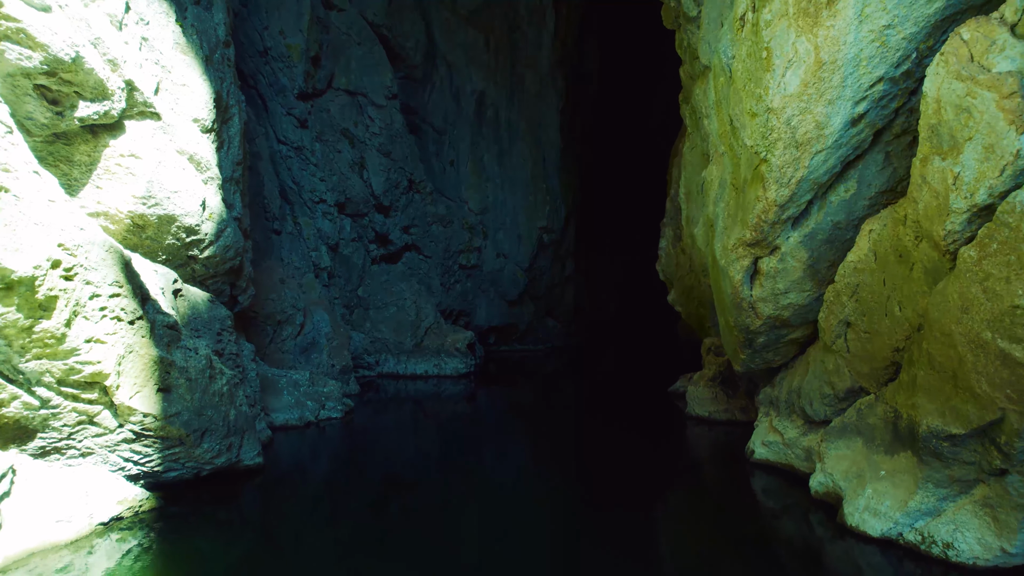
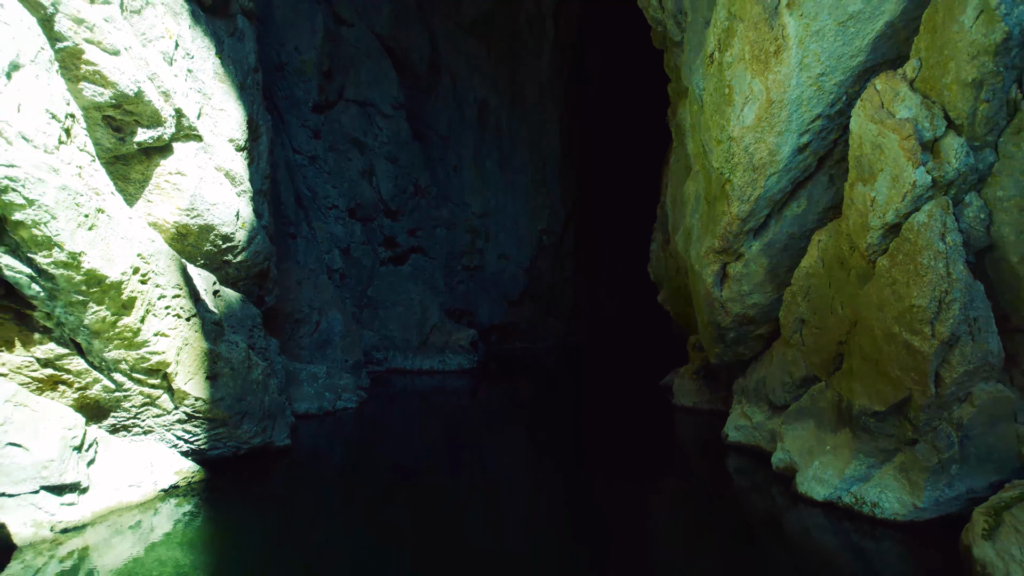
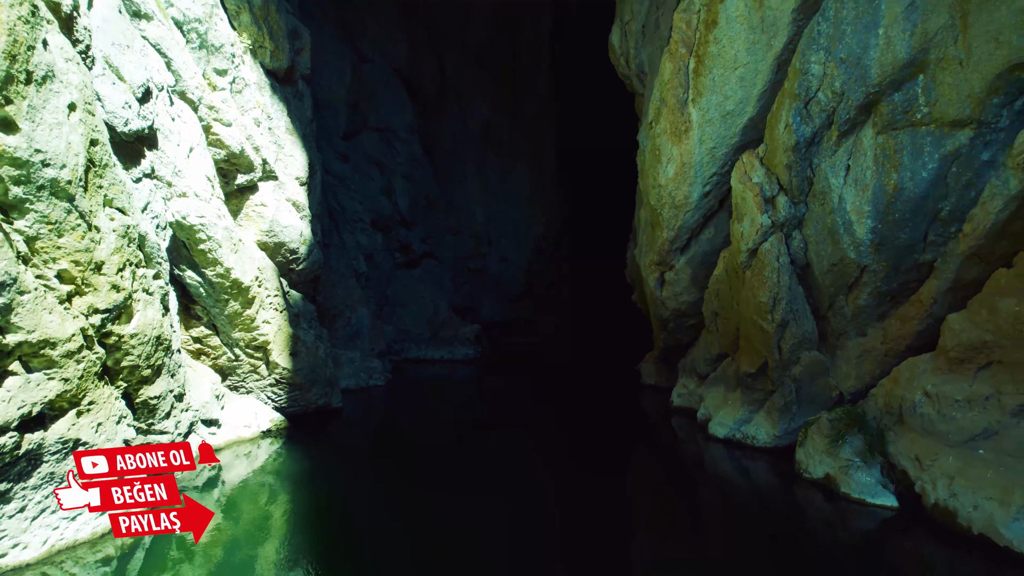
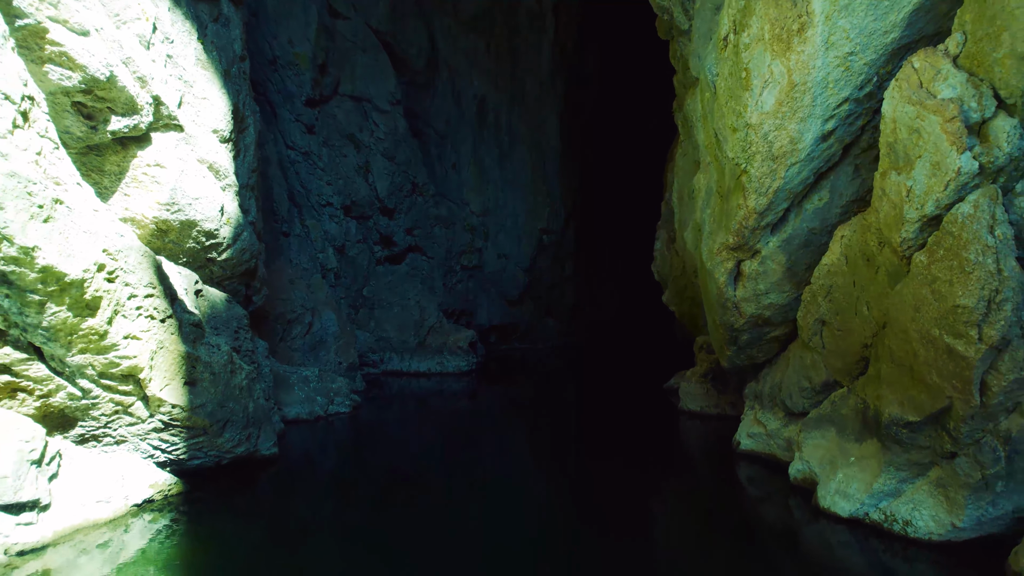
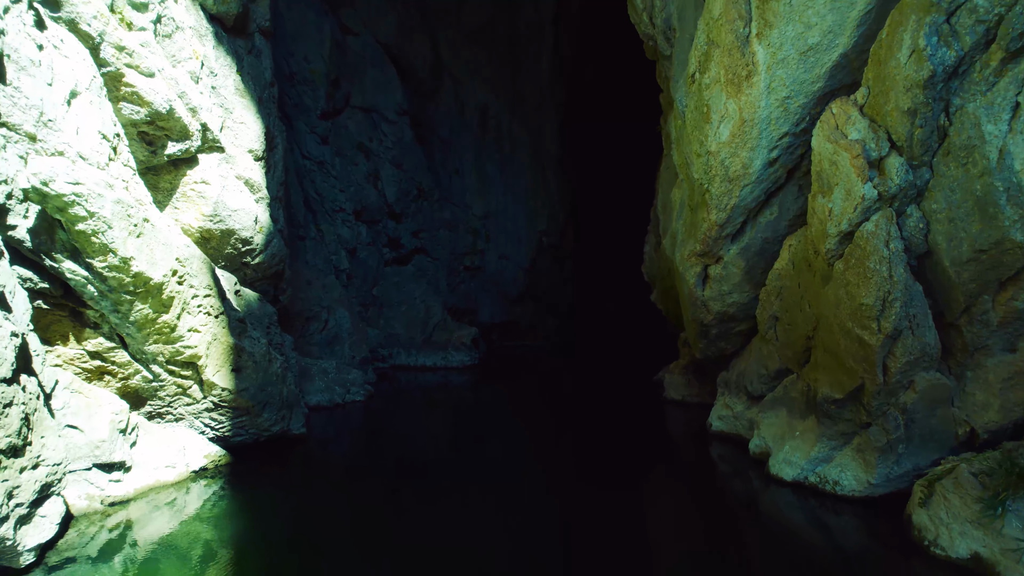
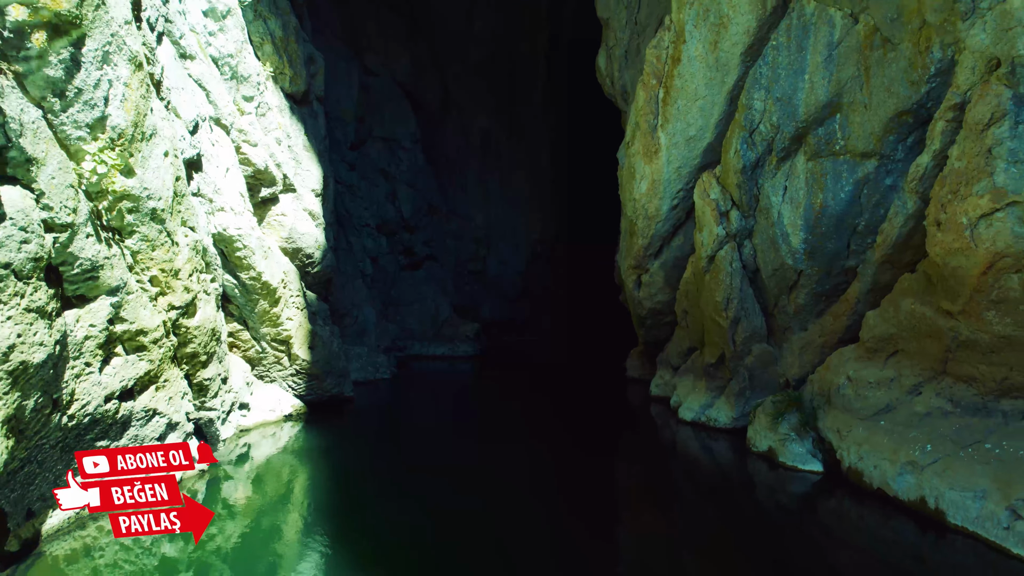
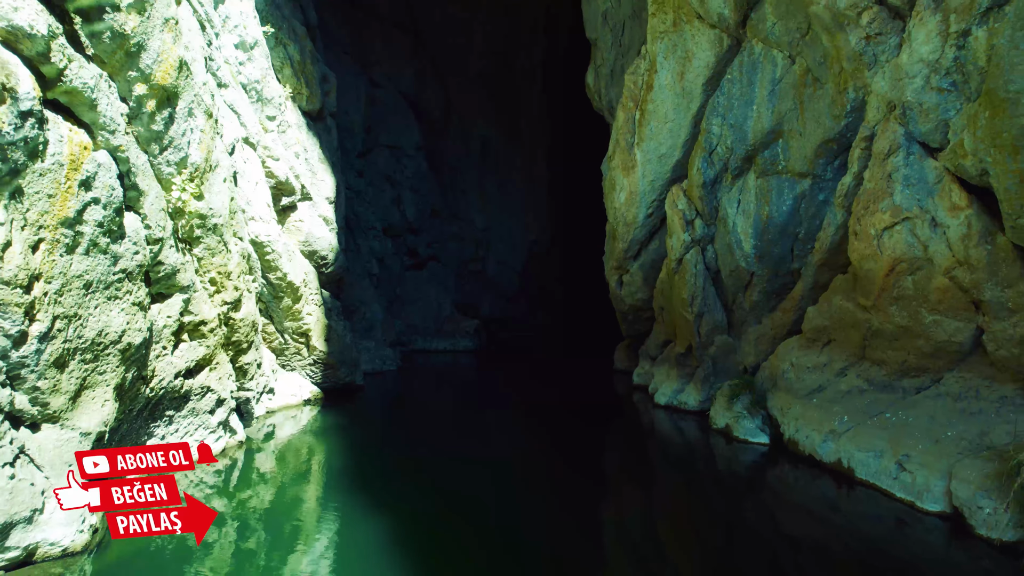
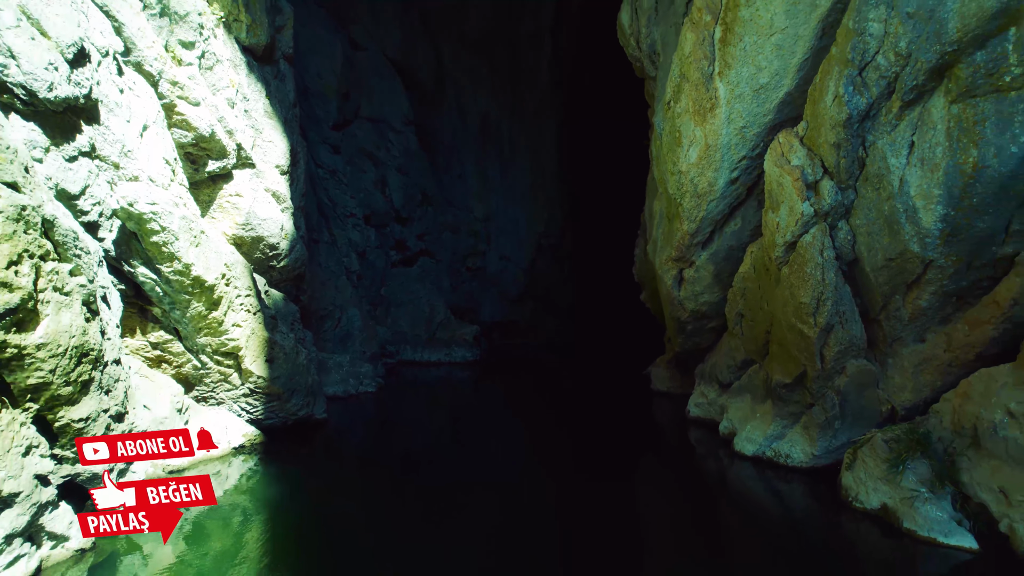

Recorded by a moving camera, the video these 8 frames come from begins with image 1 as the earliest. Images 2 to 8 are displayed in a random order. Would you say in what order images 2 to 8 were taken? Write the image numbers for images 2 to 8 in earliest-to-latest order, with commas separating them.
4, 2, 5, 8, 3, 6, 7
